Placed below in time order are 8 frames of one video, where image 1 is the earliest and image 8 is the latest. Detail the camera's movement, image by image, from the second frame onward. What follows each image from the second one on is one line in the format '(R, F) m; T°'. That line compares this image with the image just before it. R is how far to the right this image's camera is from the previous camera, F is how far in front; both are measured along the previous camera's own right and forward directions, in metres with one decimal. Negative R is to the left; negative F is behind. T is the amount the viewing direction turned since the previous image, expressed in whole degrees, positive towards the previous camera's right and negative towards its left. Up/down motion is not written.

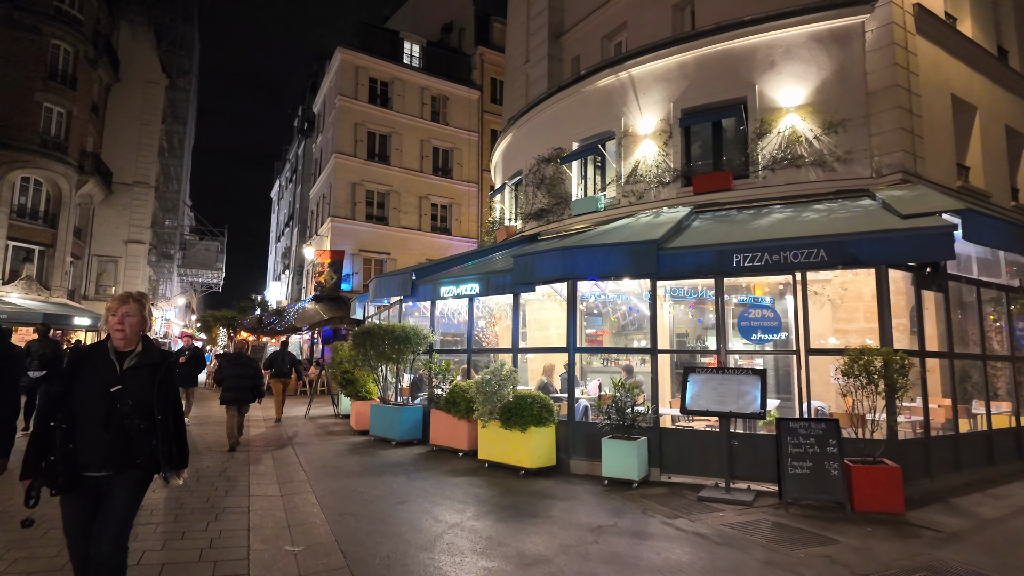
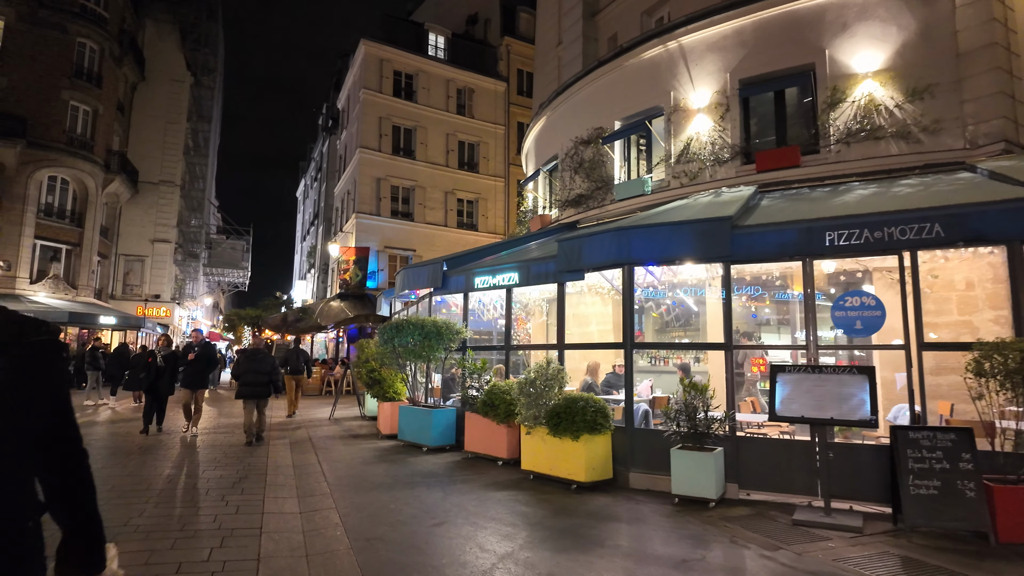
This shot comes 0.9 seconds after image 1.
(-0.3, +0.9) m; -2°
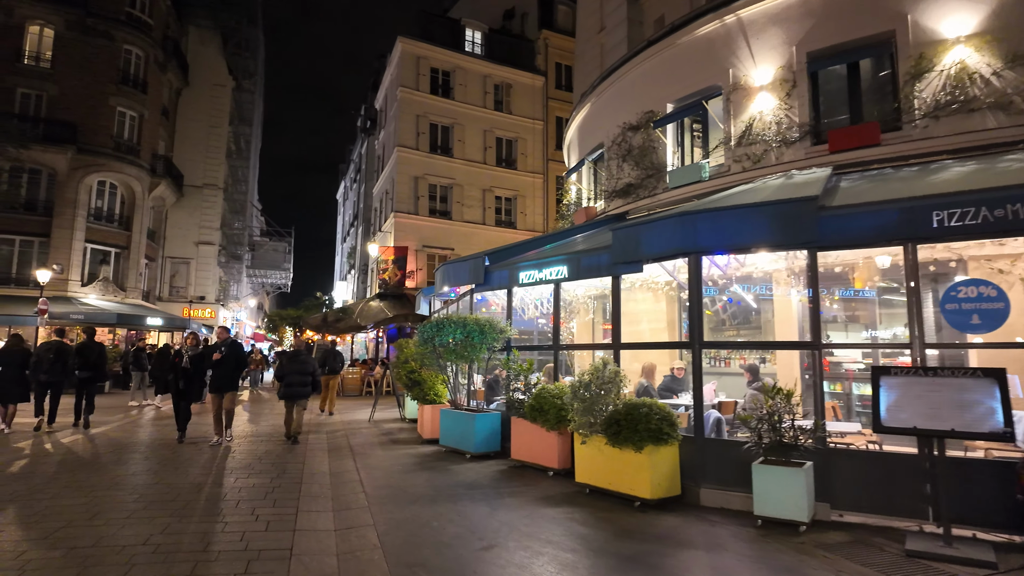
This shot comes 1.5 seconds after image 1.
(-0.1, +0.6) m; -4°
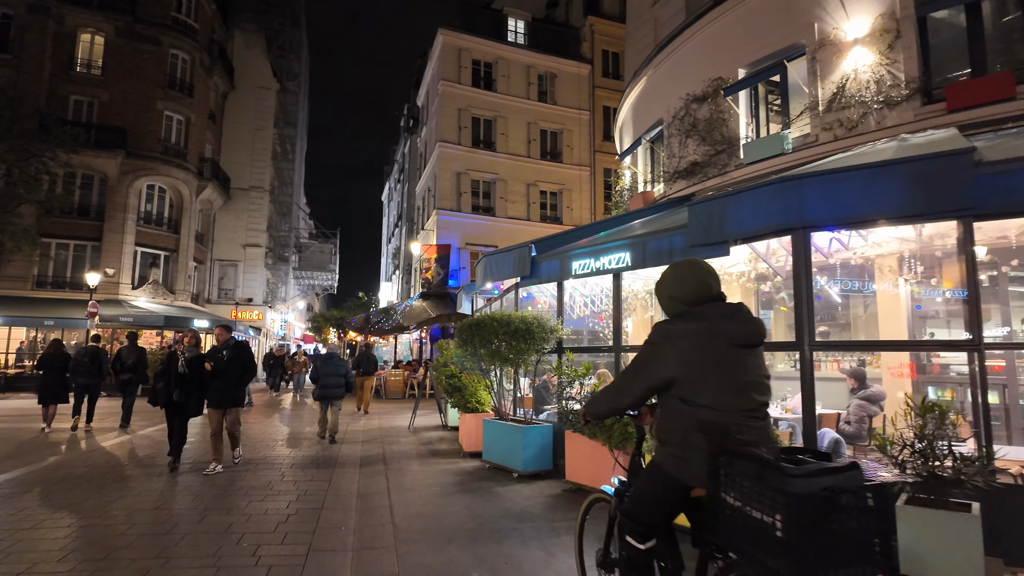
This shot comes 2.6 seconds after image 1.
(-0.1, +1.1) m; -4°
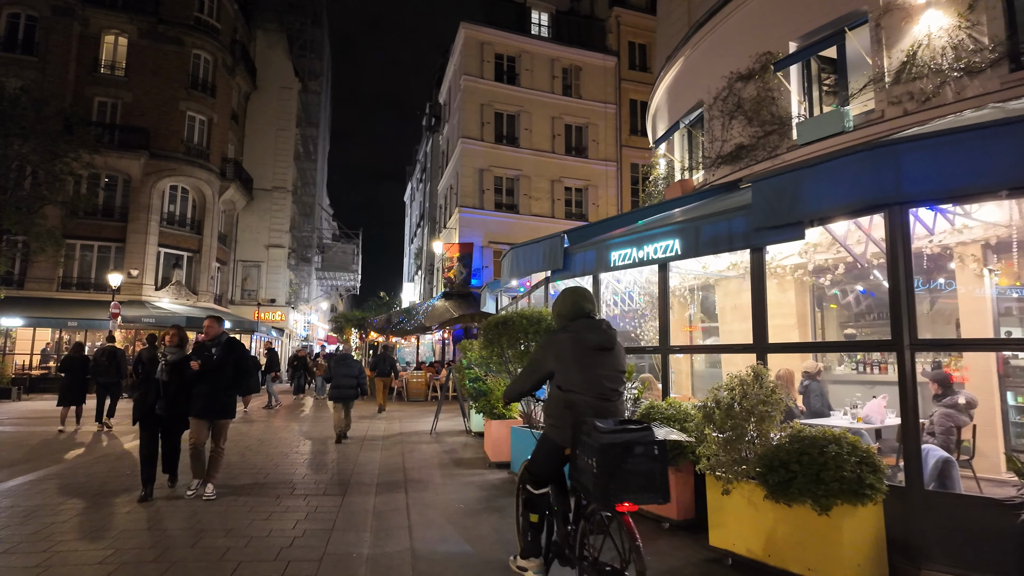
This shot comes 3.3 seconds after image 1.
(-0.1, +0.7) m; -2°
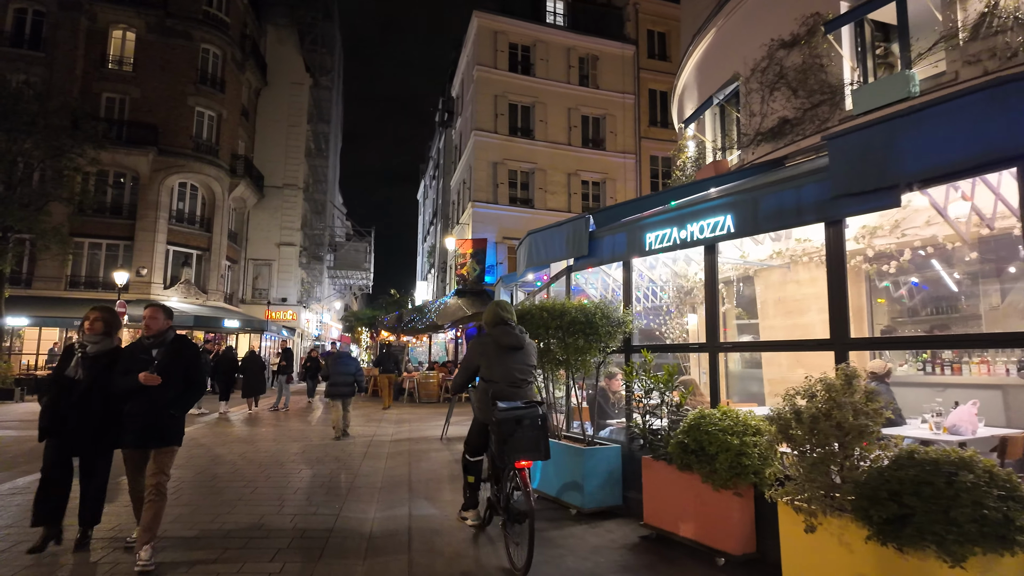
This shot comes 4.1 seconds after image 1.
(0.0, +0.9) m; -1°
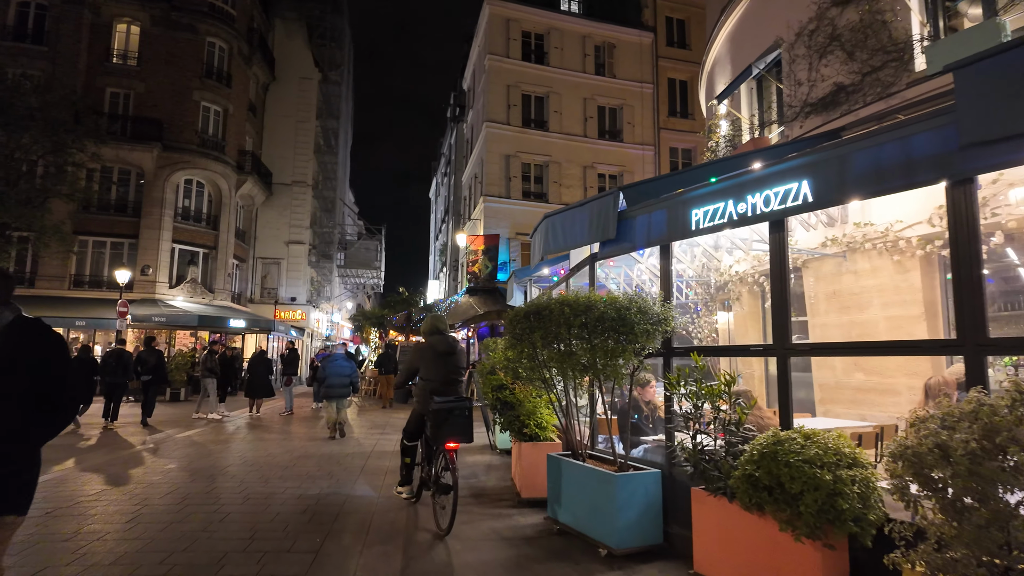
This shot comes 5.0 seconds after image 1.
(0.0, +1.0) m; -1°
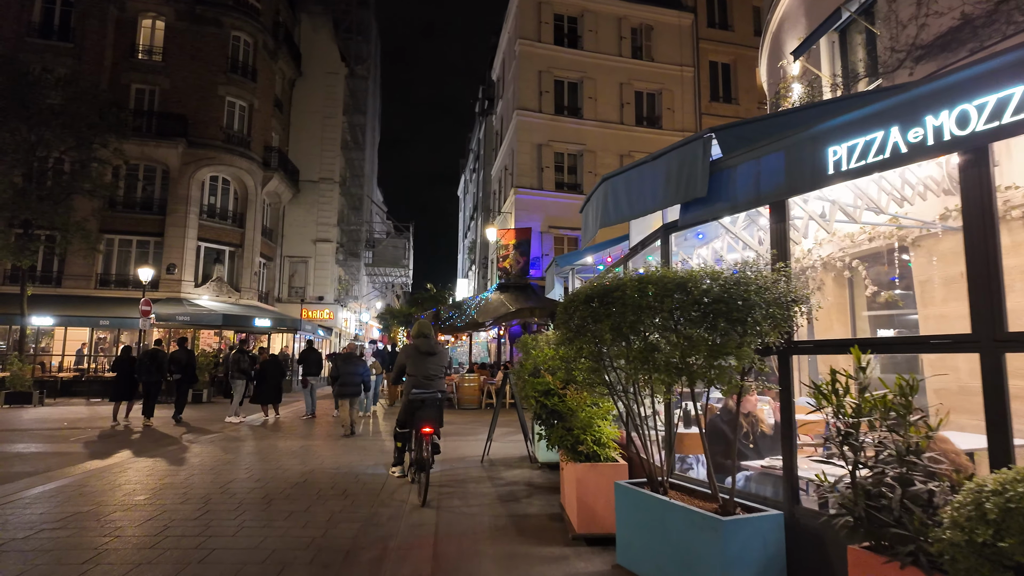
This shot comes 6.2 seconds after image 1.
(-0.2, +1.2) m; -3°
